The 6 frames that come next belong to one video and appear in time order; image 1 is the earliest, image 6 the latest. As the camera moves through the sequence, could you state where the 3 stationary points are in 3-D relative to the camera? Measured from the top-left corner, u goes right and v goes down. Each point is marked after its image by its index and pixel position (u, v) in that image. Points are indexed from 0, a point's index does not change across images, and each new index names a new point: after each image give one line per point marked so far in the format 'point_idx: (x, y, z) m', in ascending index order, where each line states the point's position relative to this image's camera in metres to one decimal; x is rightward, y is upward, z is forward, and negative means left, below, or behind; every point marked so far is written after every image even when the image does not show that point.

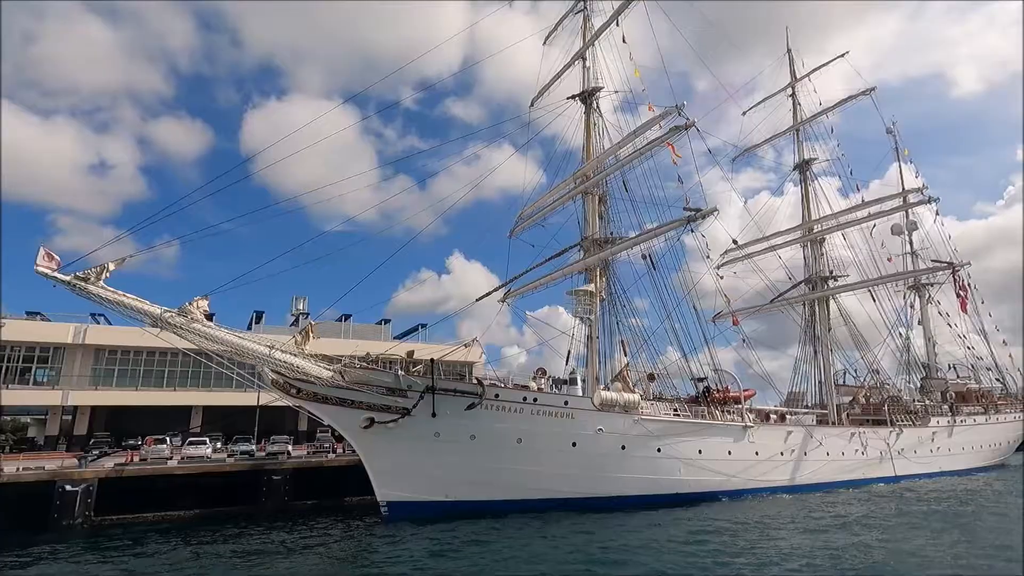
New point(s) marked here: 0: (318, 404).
0: (-6.9, -4.1, +19.7) m
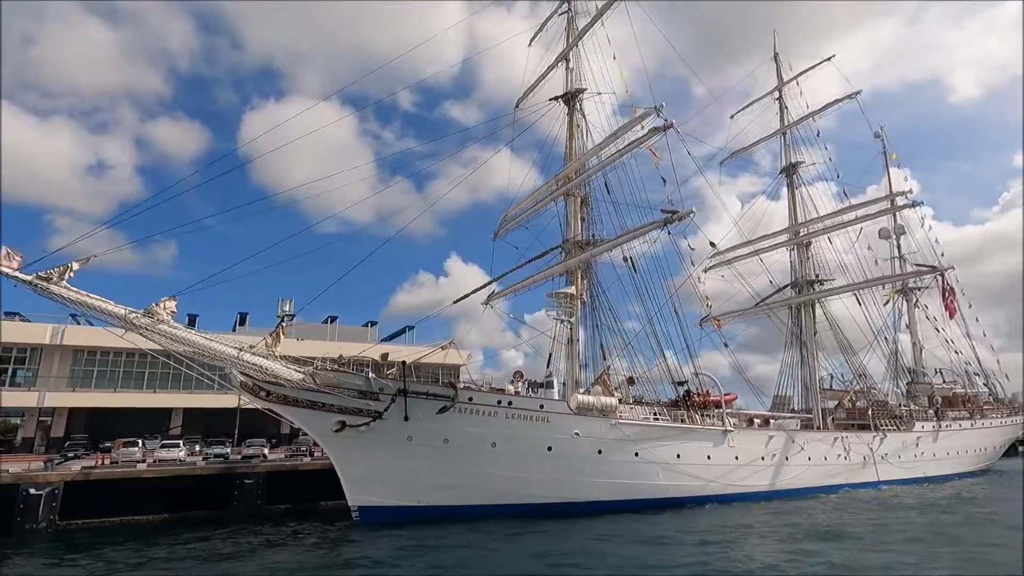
0: (-7.8, -4.2, +19.4) m
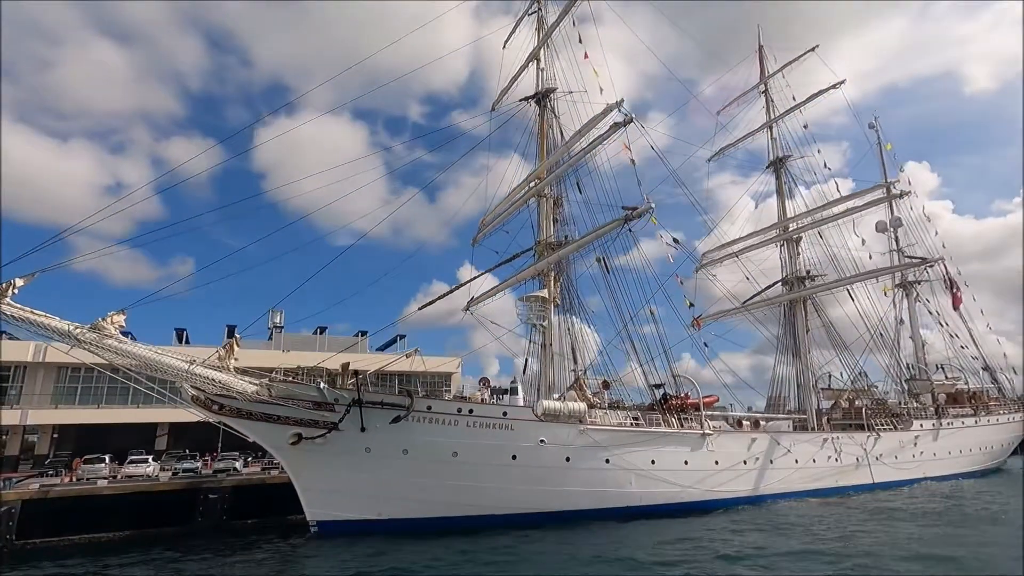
0: (-9.2, -4.5, +19.0) m
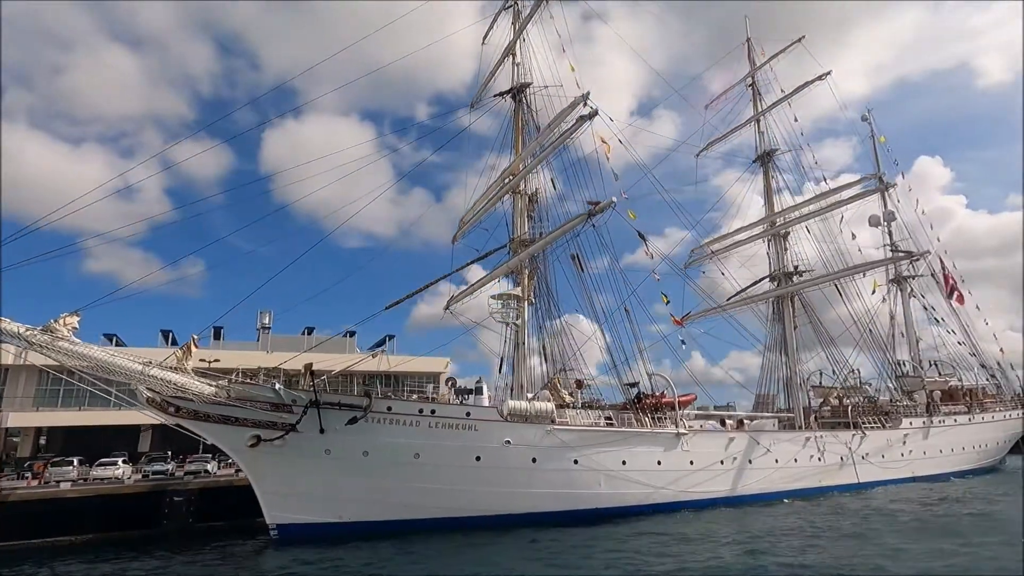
0: (-10.5, -4.5, +18.7) m
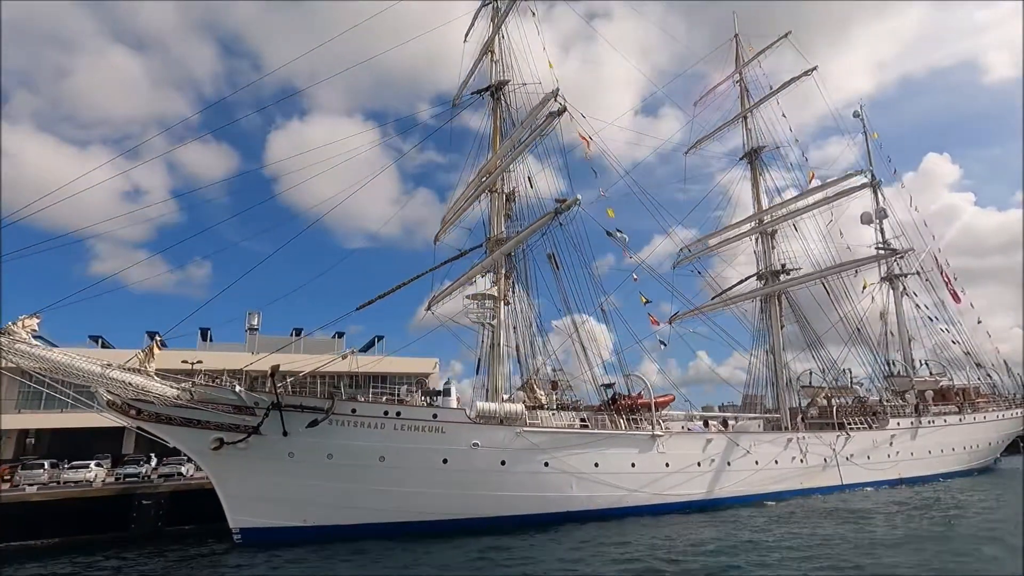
0: (-11.7, -4.6, +18.5) m
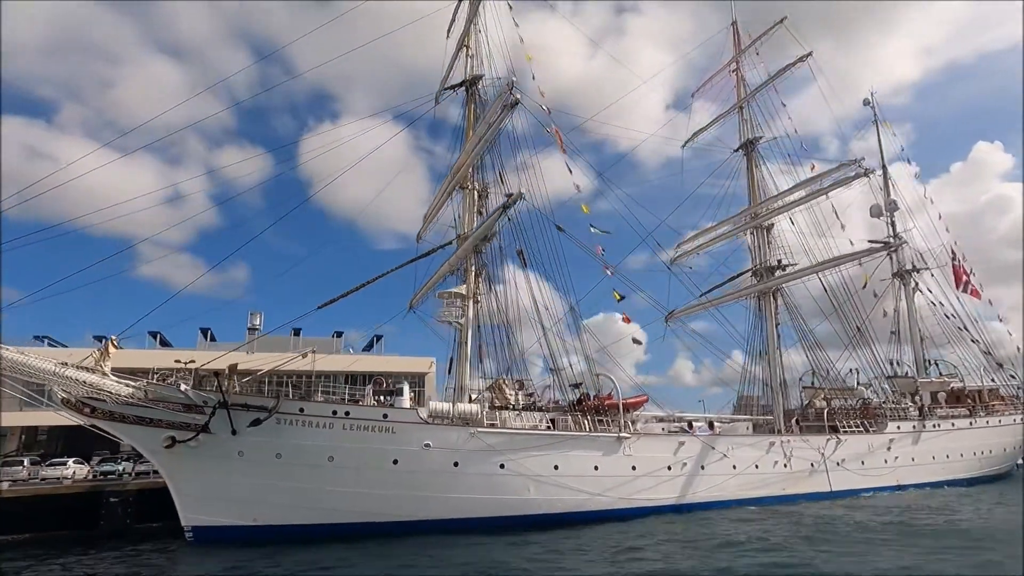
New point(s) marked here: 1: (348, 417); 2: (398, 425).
0: (-13.4, -4.5, +18.7) m
1: (-5.5, -4.4, +19.2) m
2: (-3.9, -4.8, +19.3) m
